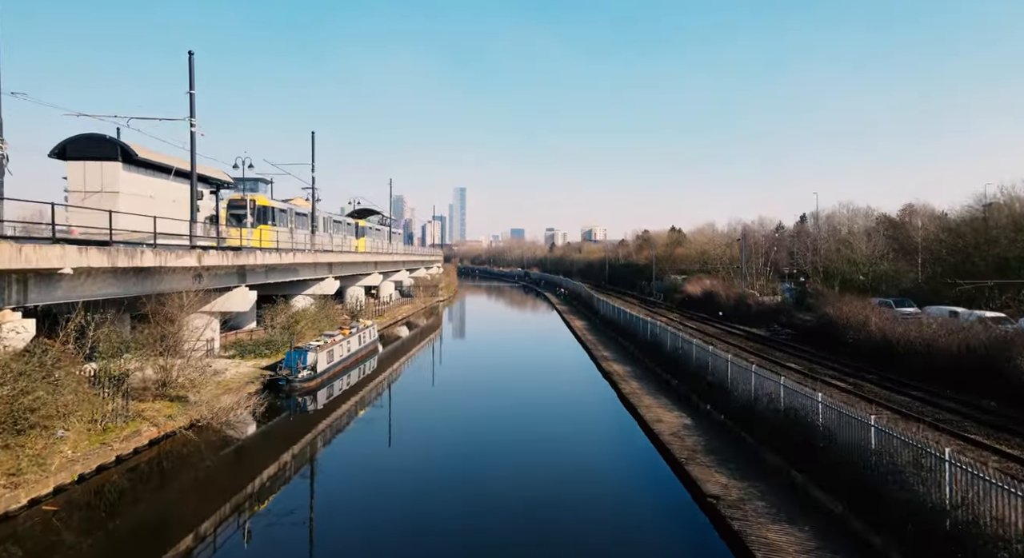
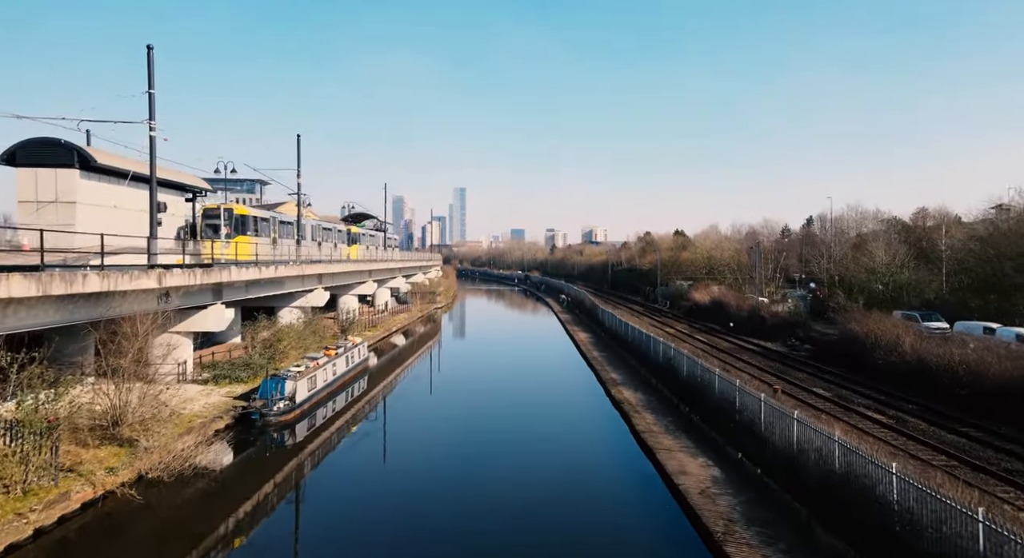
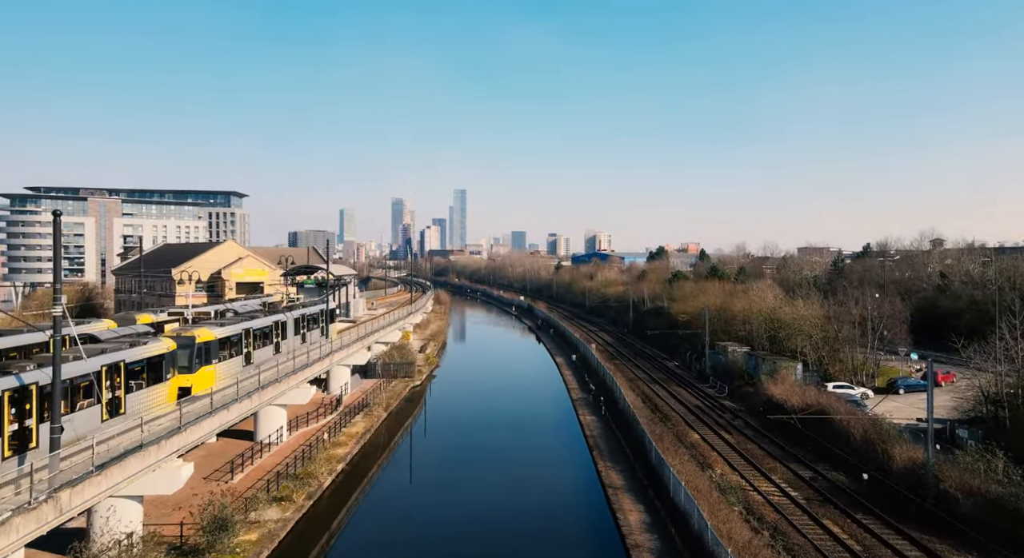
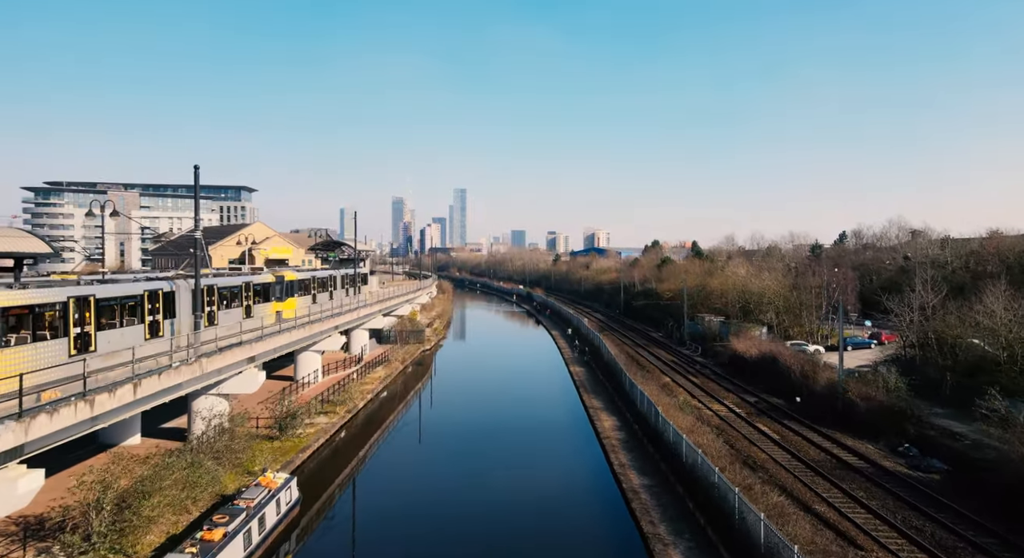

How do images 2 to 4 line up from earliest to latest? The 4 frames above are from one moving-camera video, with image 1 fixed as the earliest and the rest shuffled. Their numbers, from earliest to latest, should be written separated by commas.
2, 4, 3
